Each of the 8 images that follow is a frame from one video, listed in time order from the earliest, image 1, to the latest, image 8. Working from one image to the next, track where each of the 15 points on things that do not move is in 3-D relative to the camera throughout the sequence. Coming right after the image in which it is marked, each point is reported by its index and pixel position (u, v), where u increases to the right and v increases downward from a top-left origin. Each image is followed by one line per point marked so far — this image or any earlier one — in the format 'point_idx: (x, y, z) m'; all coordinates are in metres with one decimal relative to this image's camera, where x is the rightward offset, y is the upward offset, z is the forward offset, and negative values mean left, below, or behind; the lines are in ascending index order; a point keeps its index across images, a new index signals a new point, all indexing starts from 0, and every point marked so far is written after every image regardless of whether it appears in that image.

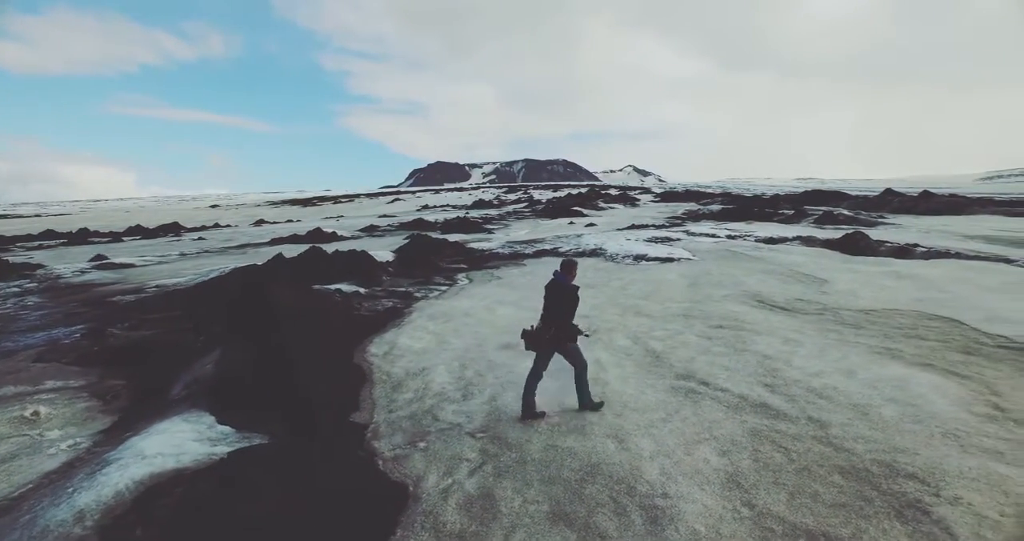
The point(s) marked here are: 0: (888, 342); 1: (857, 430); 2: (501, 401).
0: (+6.2, -1.1, +10.1) m
1: (+3.7, -1.7, +6.4) m
2: (-0.2, -1.7, +8.0) m
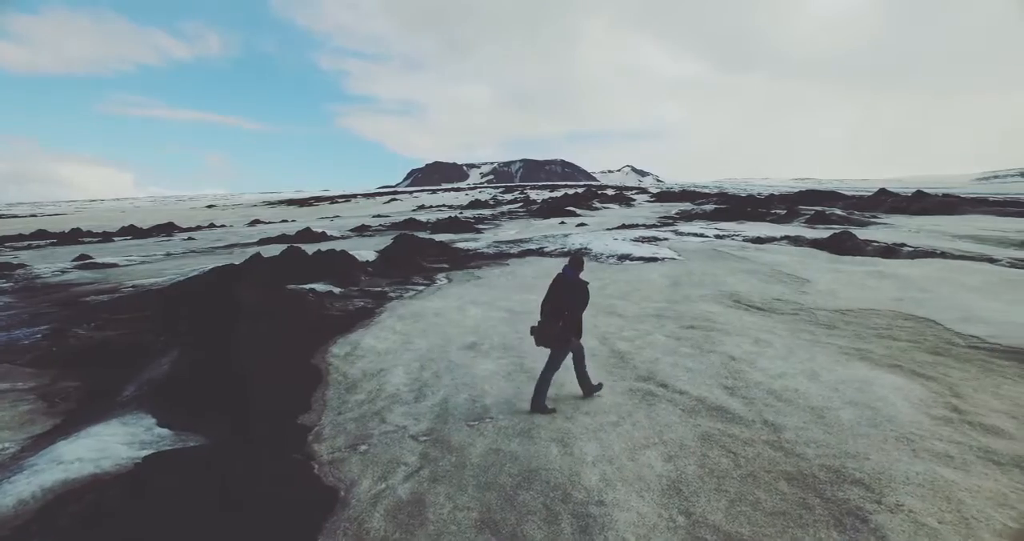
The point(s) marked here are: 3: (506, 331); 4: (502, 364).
0: (+5.6, -1.1, +9.9) m
1: (+3.1, -1.7, +6.2) m
2: (-0.8, -1.7, +7.8) m
3: (-0.1, -1.1, +11.2) m
4: (-0.2, -1.4, +9.3) m
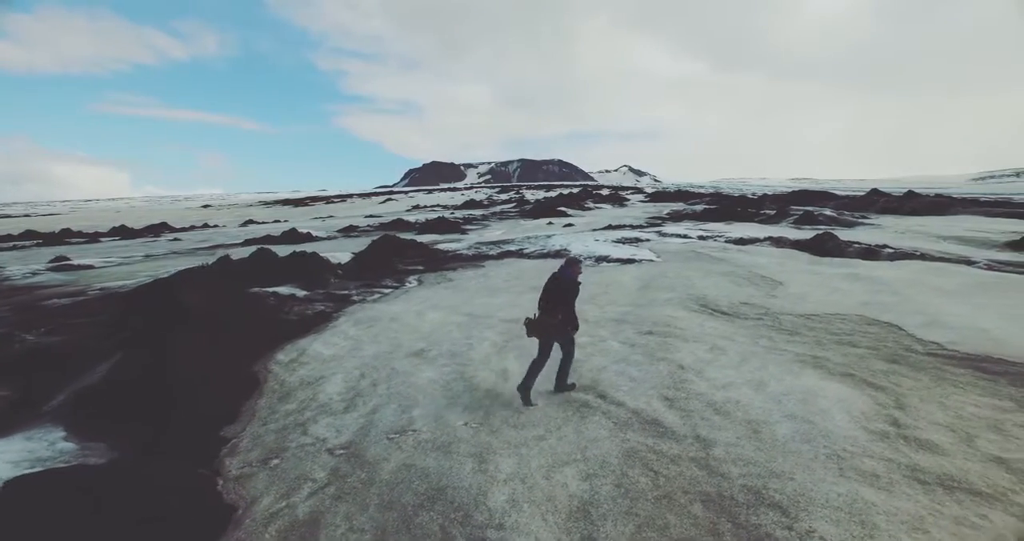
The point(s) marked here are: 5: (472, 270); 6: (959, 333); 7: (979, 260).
0: (+4.8, -1.2, +9.6) m
1: (+2.2, -1.8, +5.9) m
2: (-1.6, -1.8, +7.5) m
3: (-1.0, -1.2, +10.9) m
4: (-1.0, -1.5, +9.0) m
5: (-1.3, 0.0, +19.4) m
6: (+7.2, -1.0, +9.9) m
7: (+12.8, +0.3, +16.8) m
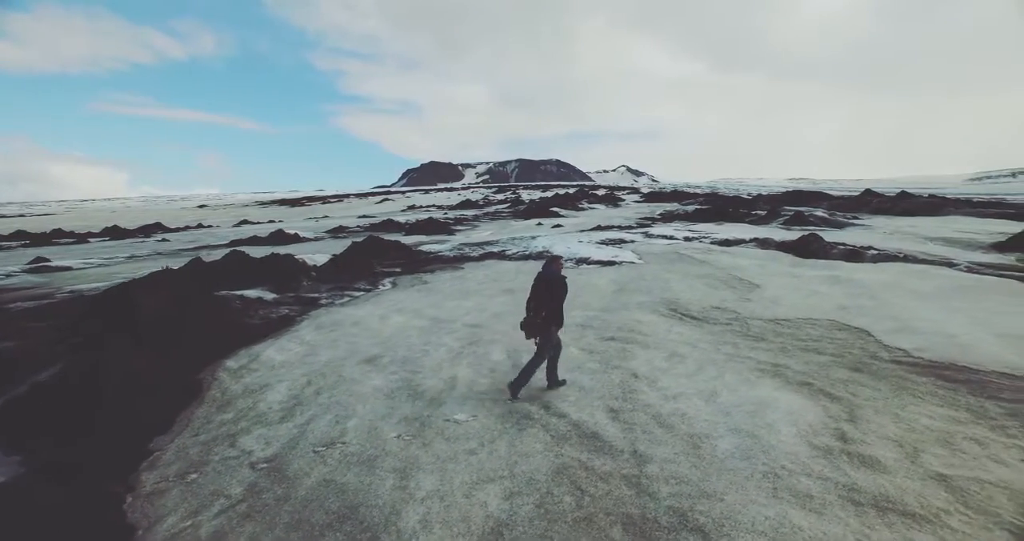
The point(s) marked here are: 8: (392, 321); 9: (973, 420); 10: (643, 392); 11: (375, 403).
0: (+4.1, -1.3, +9.3) m
1: (+1.5, -1.8, +5.6) m
2: (-2.3, -1.8, +7.2) m
3: (-1.7, -1.2, +10.6) m
4: (-1.7, -1.6, +8.7) m
5: (-2.0, -0.1, +19.1) m
6: (+6.5, -1.1, +9.6) m
7: (+12.1, +0.2, +16.5) m
8: (-2.4, -1.0, +12.3) m
9: (+5.1, -1.6, +6.7) m
10: (+1.6, -1.5, +7.6) m
11: (-1.8, -1.7, +7.9) m
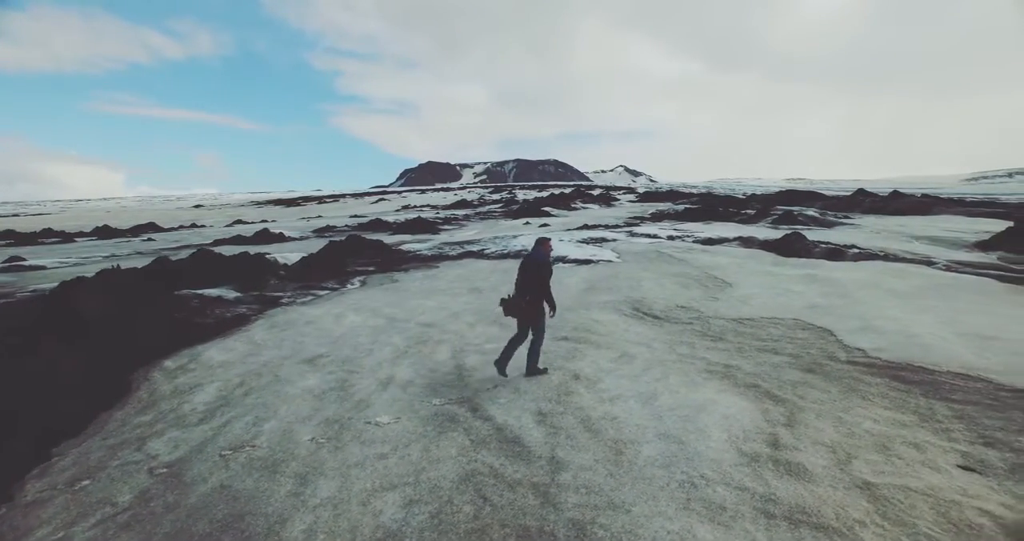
0: (+3.3, -1.2, +8.9) m
1: (+0.7, -1.8, +5.3) m
2: (-3.2, -1.8, +6.9) m
3: (-2.5, -1.2, +10.3) m
4: (-2.5, -1.5, +8.3) m
5: (-2.8, 0.0, +18.8) m
6: (+5.7, -1.0, +9.2) m
7: (+11.3, +0.2, +16.1) m
8: (-3.2, -1.0, +12.0) m
9: (+4.2, -1.6, +6.3) m
10: (+0.8, -1.5, +7.2) m
11: (-2.6, -1.6, +7.5) m
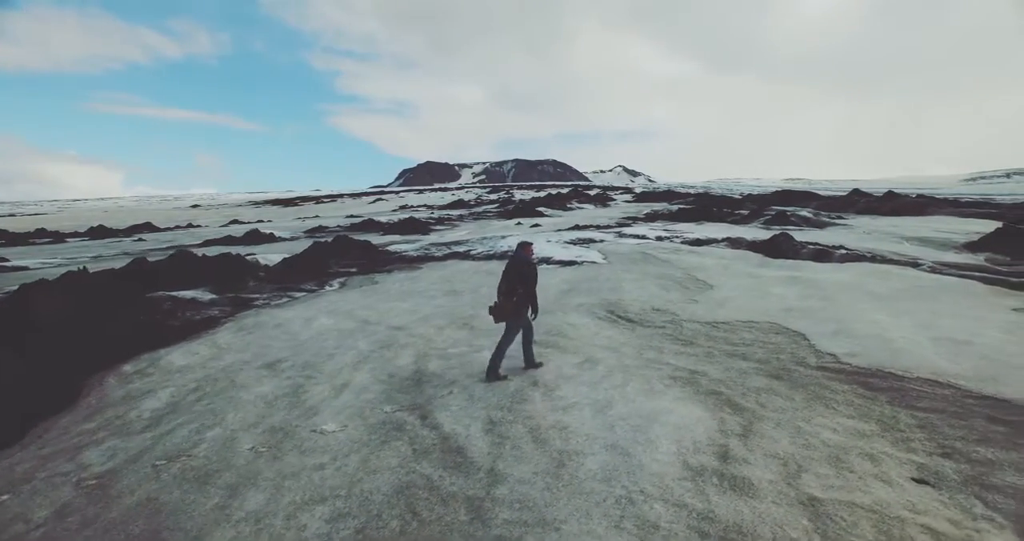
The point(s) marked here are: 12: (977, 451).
0: (+2.7, -1.2, +8.7) m
1: (+0.1, -1.8, +5.0) m
2: (-3.7, -1.8, +6.6) m
3: (-3.0, -1.2, +10.0) m
4: (-3.1, -1.5, +8.1) m
5: (-3.3, -0.1, +18.6) m
6: (+5.1, -1.1, +9.0) m
7: (+10.8, +0.2, +15.9) m
8: (-3.8, -1.0, +11.8) m
9: (+3.7, -1.6, +6.1) m
10: (+0.2, -1.5, +7.0) m
11: (-3.1, -1.7, +7.3) m
12: (+4.3, -1.7, +5.6) m
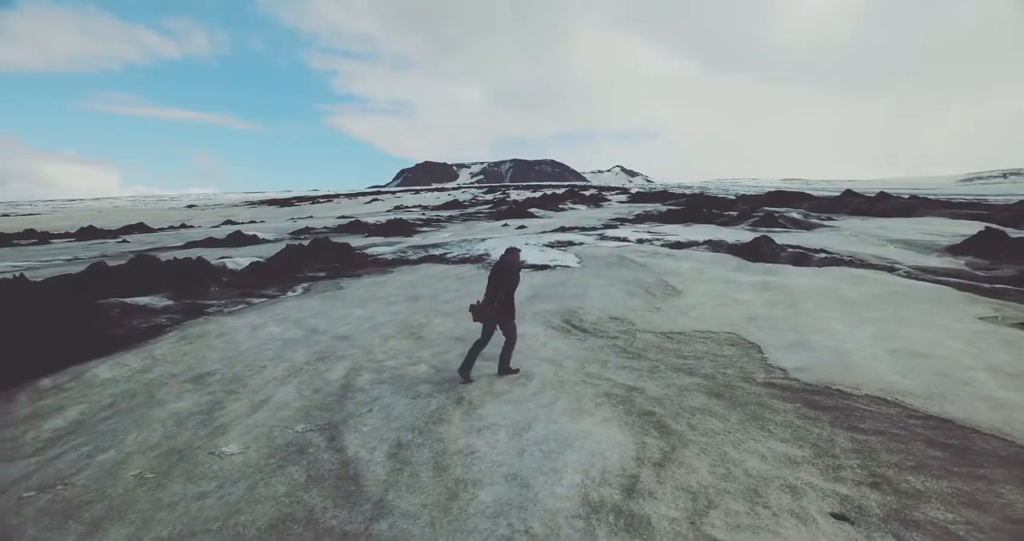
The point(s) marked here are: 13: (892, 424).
0: (+1.8, -1.4, +8.3) m
1: (-0.8, -1.9, +4.6) m
2: (-4.6, -1.9, +6.3) m
3: (-3.9, -1.4, +9.6) m
4: (-4.0, -1.7, +7.7) m
5: (-4.2, -0.2, +18.2) m
6: (+4.3, -1.2, +8.5) m
7: (+9.9, +0.1, +15.5) m
8: (-4.7, -1.1, +11.4) m
9: (+2.8, -1.8, +5.7) m
10: (-0.6, -1.6, +6.6) m
11: (-4.0, -1.8, +6.9) m
12: (+3.4, -1.8, +5.2) m
13: (+4.0, -1.6, +6.4) m
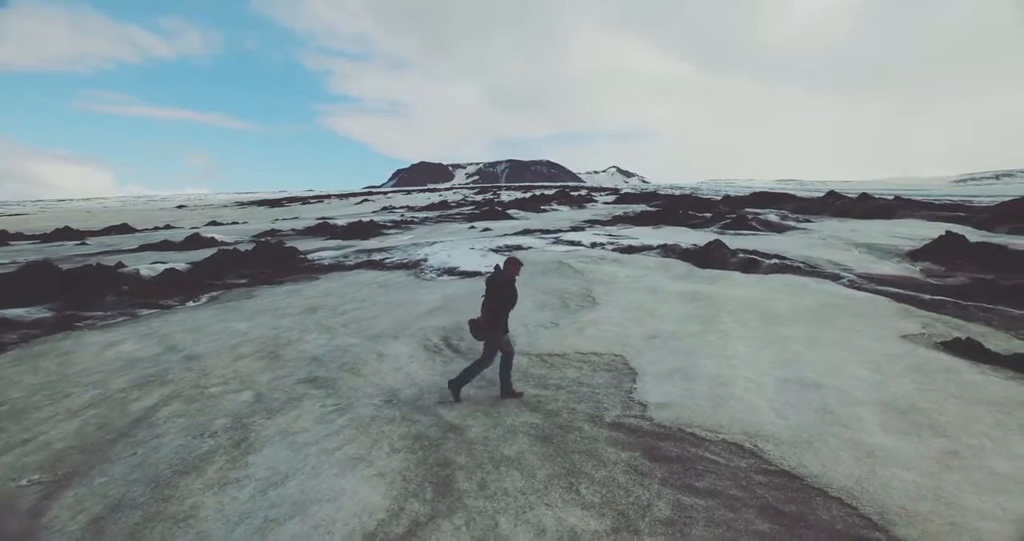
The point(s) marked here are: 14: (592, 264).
0: (-0.3, -1.6, +7.1) m
1: (-2.9, -2.1, +3.5) m
2: (-6.7, -2.1, +5.2) m
3: (-6.0, -1.6, +8.5) m
4: (-6.1, -1.9, +6.6) m
5: (-6.2, -0.4, +17.1) m
6: (+2.2, -1.4, +7.4) m
7: (+7.9, -0.1, +14.2) m
8: (-6.7, -1.3, +10.3) m
9: (+0.7, -2.0, +4.5) m
10: (-2.8, -1.8, +5.5) m
11: (-6.1, -2.0, +5.8) m
12: (+1.3, -2.0, +4.0) m
13: (+1.9, -1.8, +5.3) m
14: (+2.5, +0.2, +18.3) m
